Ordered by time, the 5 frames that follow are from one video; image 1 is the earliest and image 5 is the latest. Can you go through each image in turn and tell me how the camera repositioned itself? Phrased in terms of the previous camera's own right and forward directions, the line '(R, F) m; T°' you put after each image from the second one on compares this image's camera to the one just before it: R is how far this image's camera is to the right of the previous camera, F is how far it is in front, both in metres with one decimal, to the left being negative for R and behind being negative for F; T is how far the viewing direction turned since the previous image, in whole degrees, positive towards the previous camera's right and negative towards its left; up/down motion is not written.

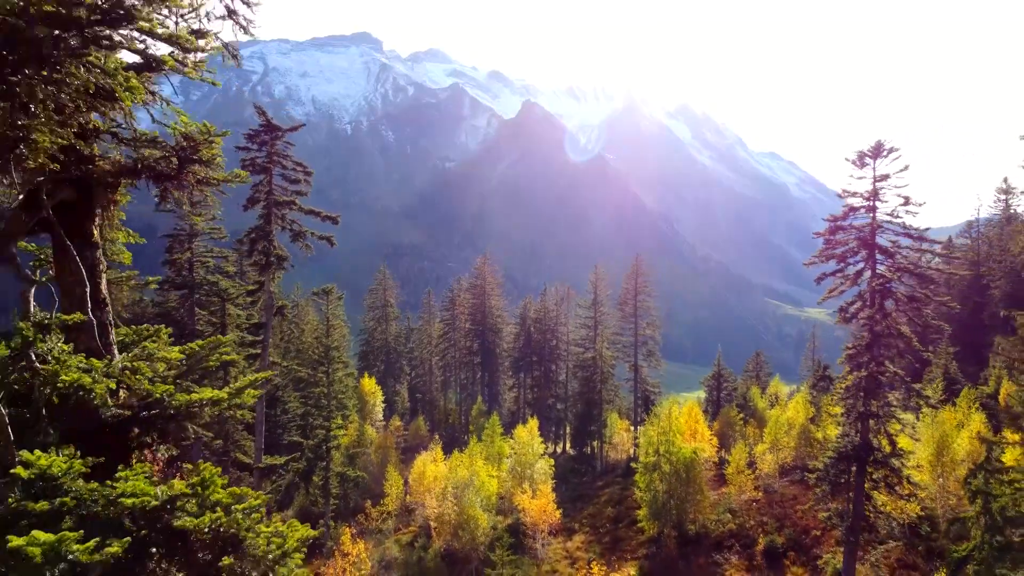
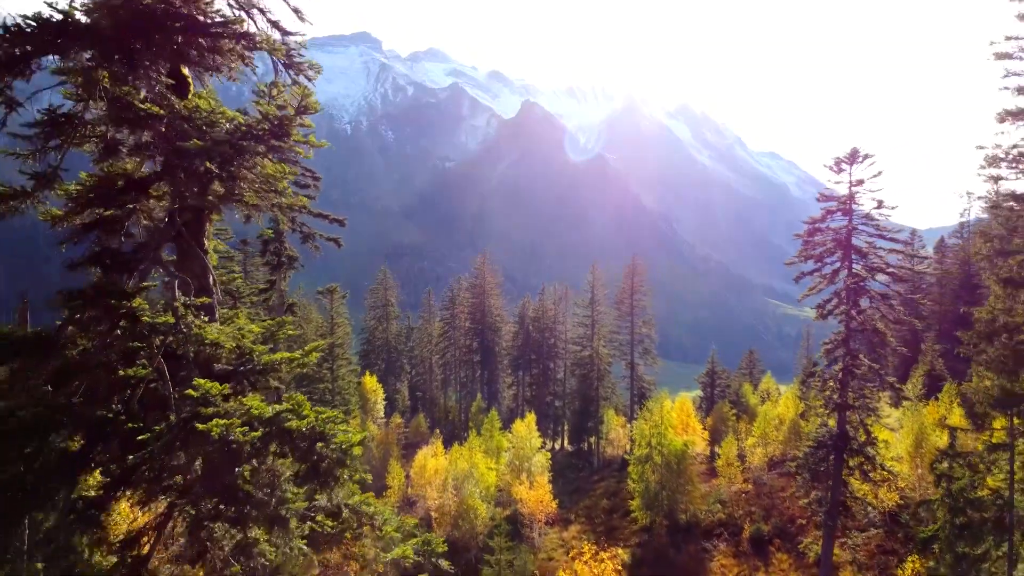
(+0.1, -1.3) m; 0°
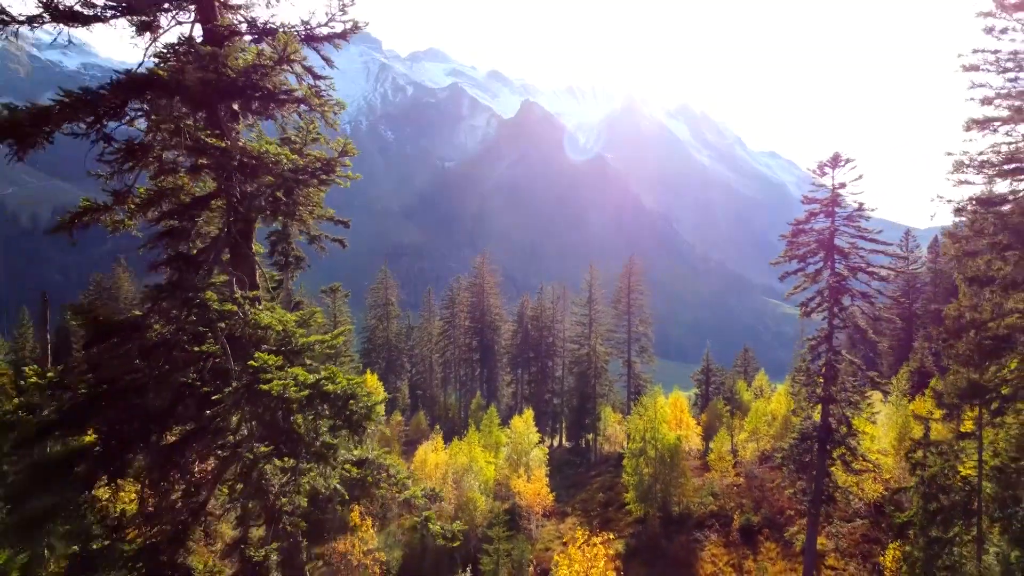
(+0.1, -1.0) m; 0°
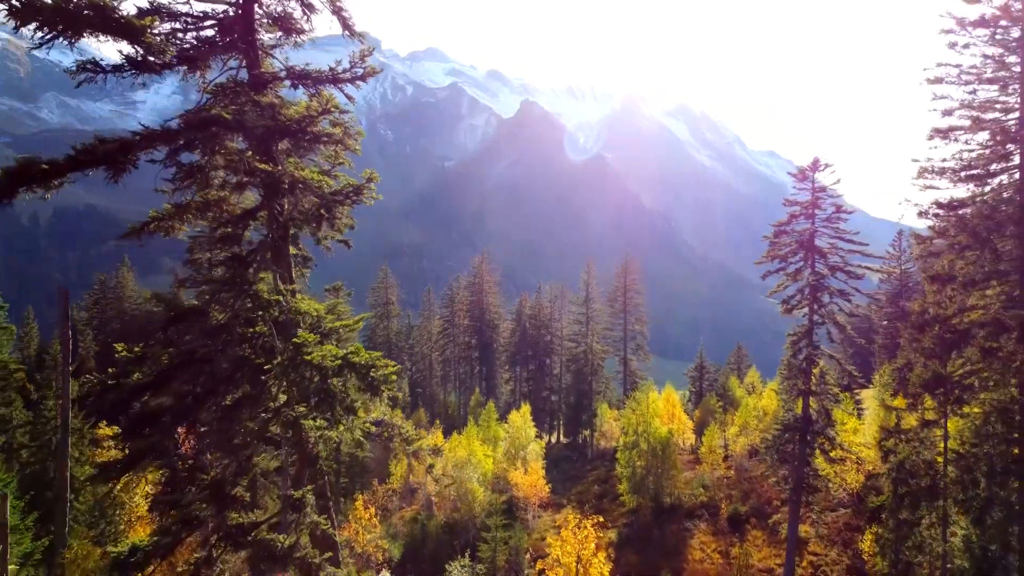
(+0.2, -1.2) m; 0°
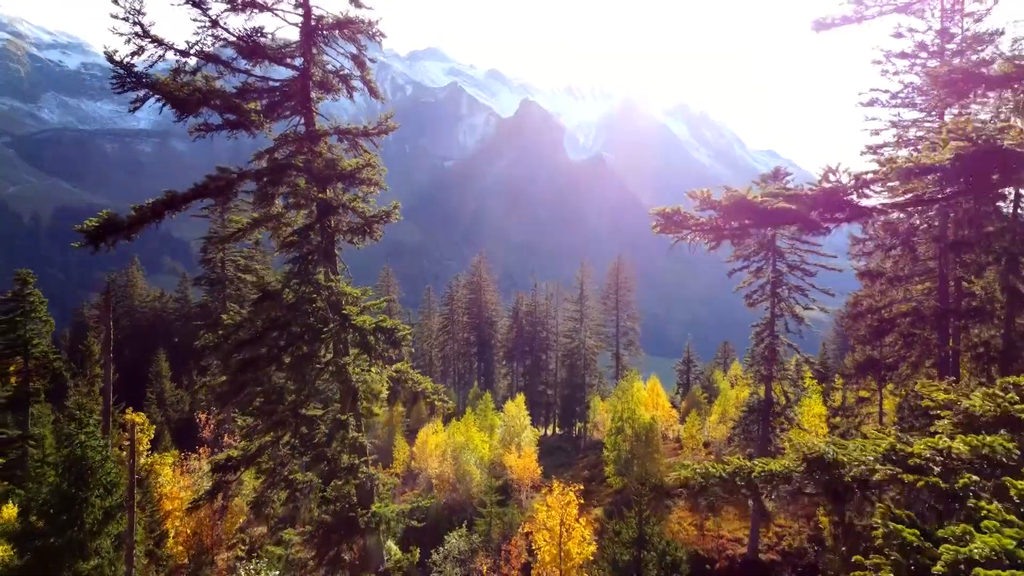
(+0.4, -2.8) m; 0°
